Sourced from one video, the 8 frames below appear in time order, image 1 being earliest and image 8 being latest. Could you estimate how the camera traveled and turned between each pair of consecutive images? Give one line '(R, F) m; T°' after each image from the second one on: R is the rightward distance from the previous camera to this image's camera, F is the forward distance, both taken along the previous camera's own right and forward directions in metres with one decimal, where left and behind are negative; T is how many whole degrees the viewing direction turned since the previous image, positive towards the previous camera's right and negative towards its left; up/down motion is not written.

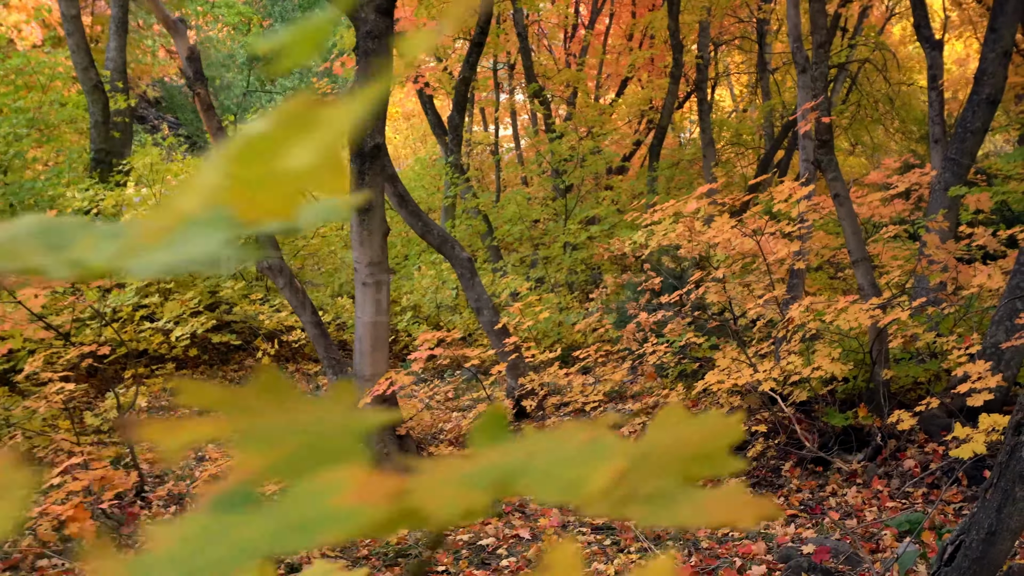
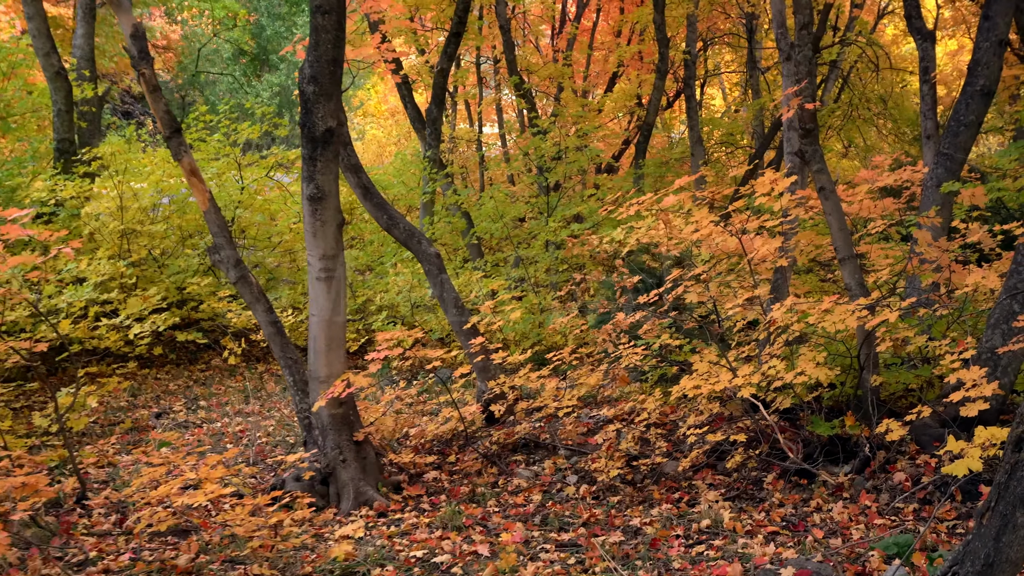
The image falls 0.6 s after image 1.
(+0.1, +0.3) m; +1°
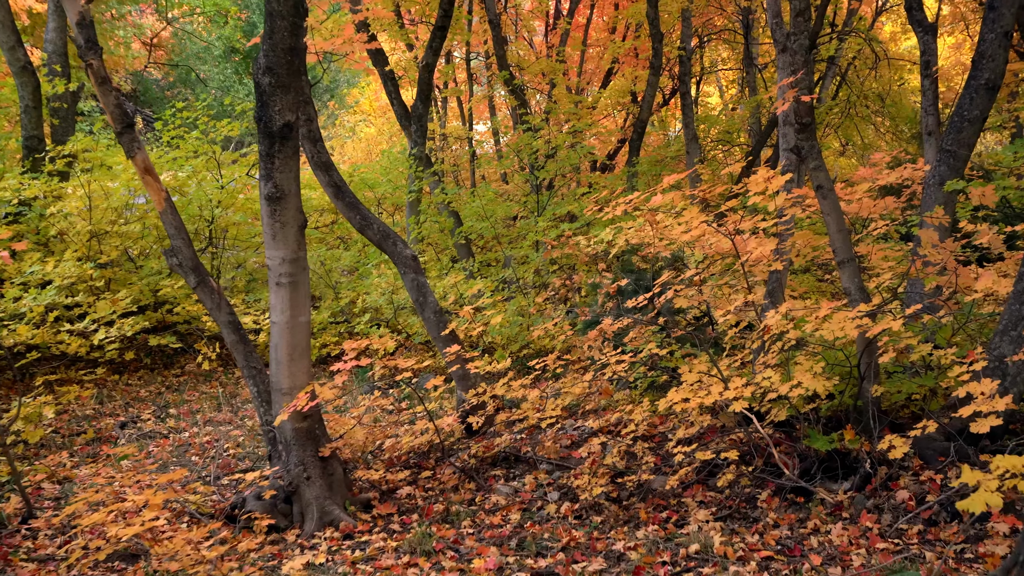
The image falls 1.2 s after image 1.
(+0.1, +0.3) m; 0°
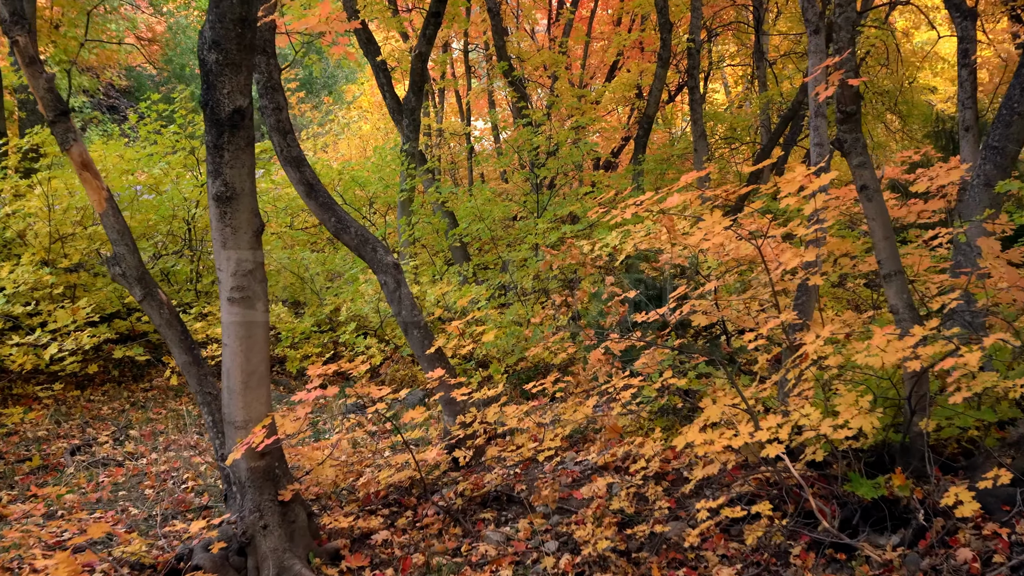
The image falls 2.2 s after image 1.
(0.0, +0.6) m; 0°
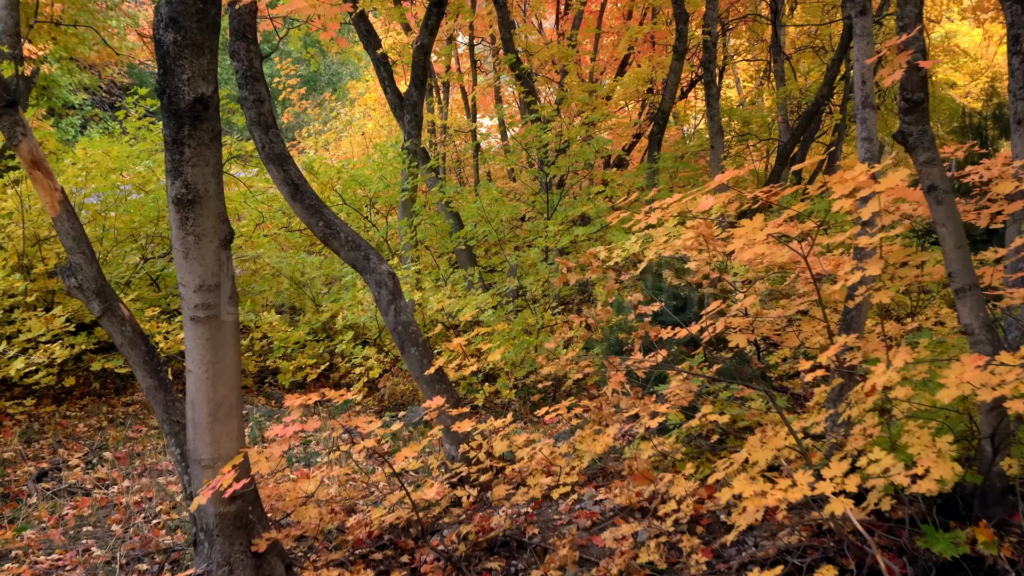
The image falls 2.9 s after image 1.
(0.0, +0.5) m; 0°
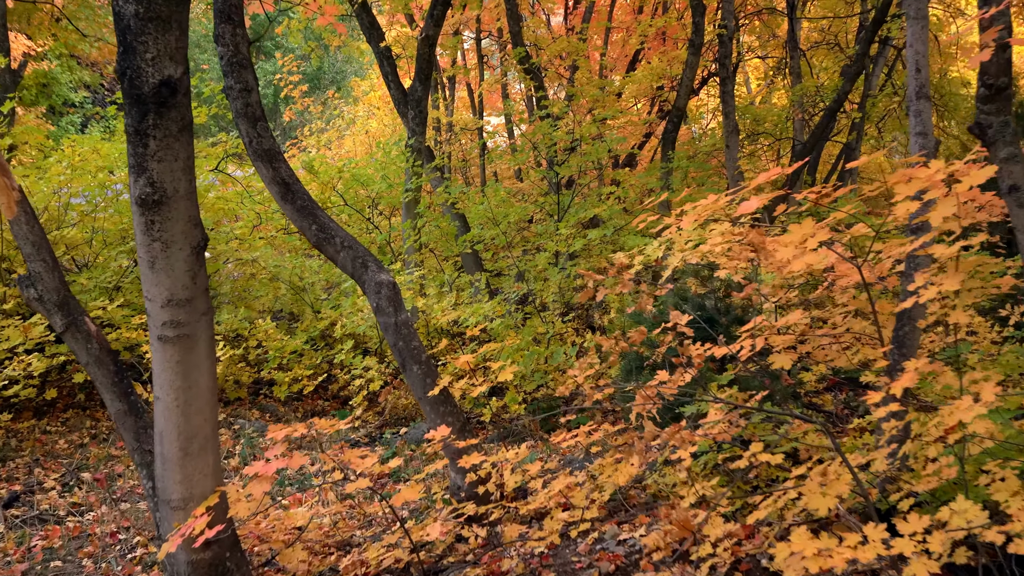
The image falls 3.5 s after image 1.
(0.0, +0.4) m; 0°
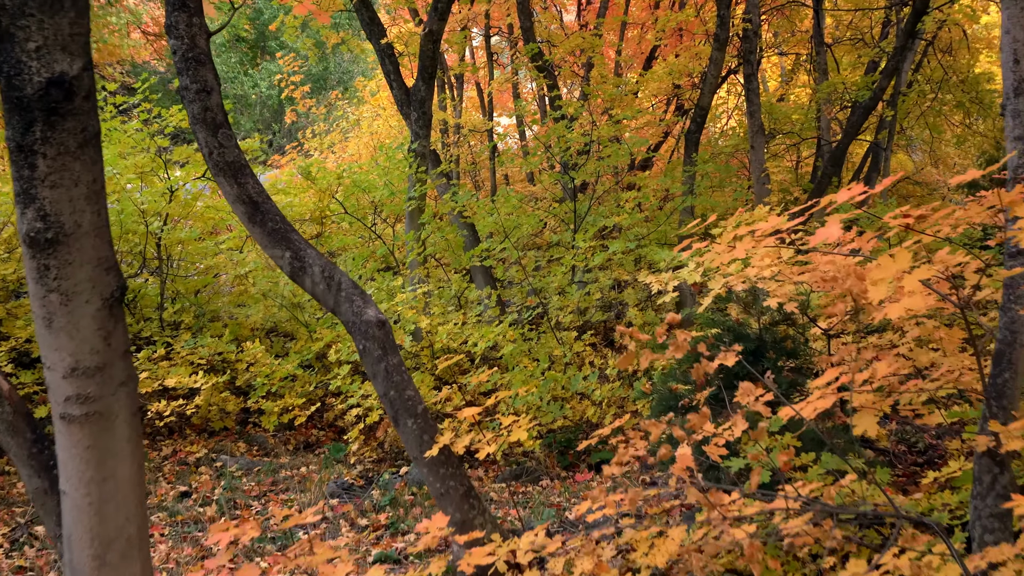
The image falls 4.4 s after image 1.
(0.0, +0.6) m; -1°
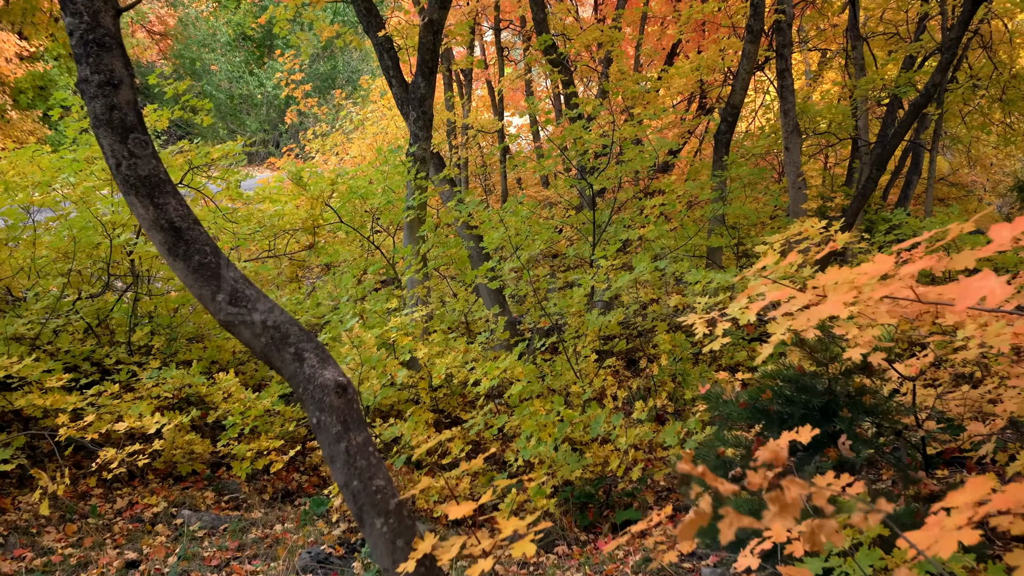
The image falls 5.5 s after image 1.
(0.0, +0.8) m; -1°
